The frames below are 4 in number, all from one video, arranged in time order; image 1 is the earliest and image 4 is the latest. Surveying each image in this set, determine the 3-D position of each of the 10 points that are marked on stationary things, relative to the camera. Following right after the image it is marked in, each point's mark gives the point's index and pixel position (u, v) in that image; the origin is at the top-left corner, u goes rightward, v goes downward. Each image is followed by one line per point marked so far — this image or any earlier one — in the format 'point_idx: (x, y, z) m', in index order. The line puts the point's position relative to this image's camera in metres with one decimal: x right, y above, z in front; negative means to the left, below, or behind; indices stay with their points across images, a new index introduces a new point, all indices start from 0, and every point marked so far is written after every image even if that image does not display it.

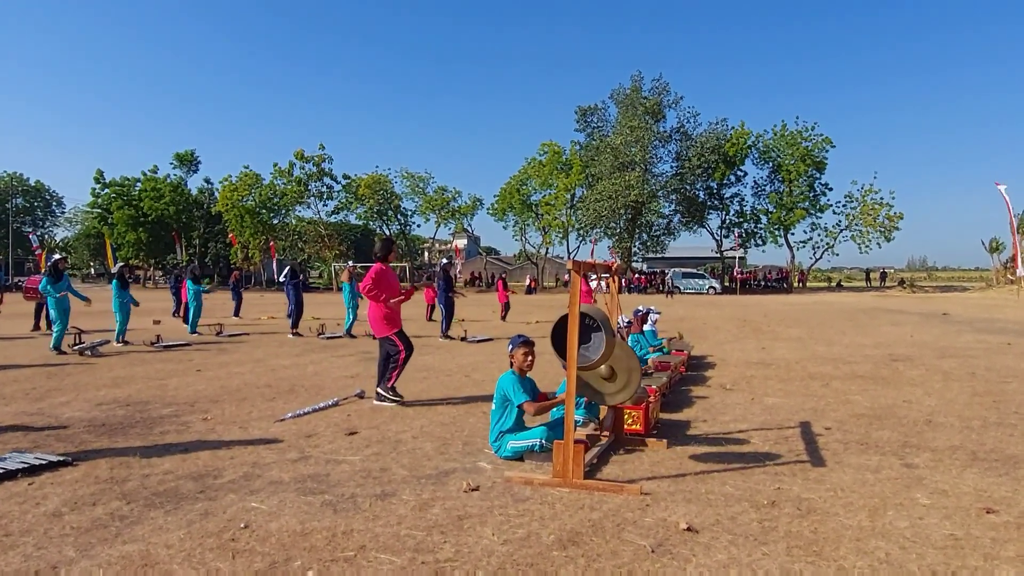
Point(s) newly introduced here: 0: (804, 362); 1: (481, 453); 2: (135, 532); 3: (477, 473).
0: (+5.3, -1.4, +12.9) m
1: (-0.3, -1.5, +6.3) m
2: (-2.3, -1.5, +4.4) m
3: (-0.3, -1.5, +5.7) m
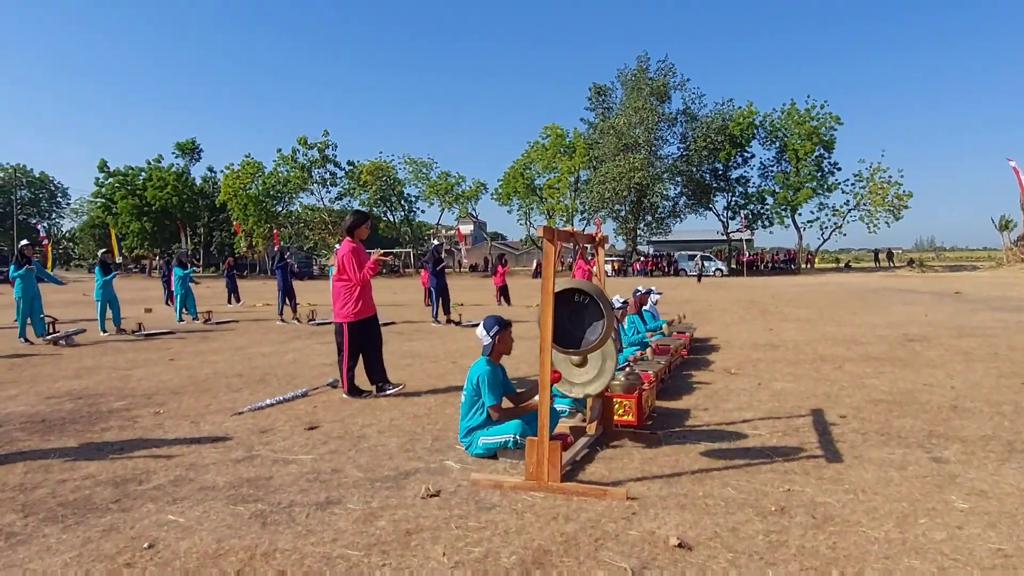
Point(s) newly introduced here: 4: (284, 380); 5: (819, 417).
0: (+5.2, -1.0, +12.1) m
1: (-0.5, -1.3, +5.5) m
2: (-2.6, -1.4, +3.7) m
3: (-0.5, -1.3, +4.9) m
4: (-3.0, -1.2, +9.3) m
5: (+2.8, -1.2, +6.5) m
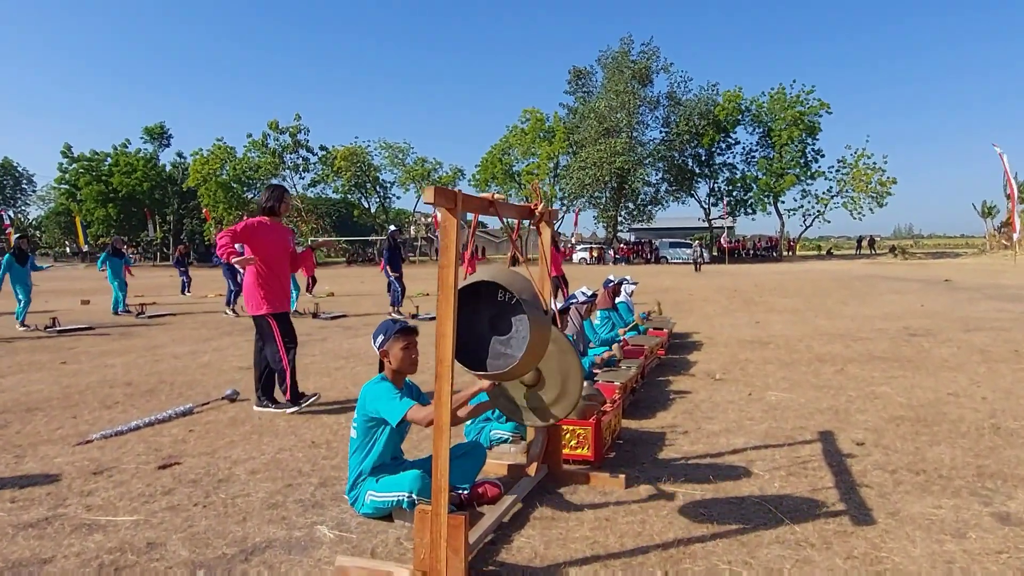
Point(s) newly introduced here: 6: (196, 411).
0: (+4.5, -0.8, +10.7) m
1: (-1.0, -1.2, +4.0) m
2: (-3.1, -1.4, +2.1) m
3: (-1.0, -1.3, +3.4) m
4: (-3.6, -1.1, +7.7) m
5: (+2.3, -1.1, +5.1) m
6: (-2.9, -1.1, +6.5) m
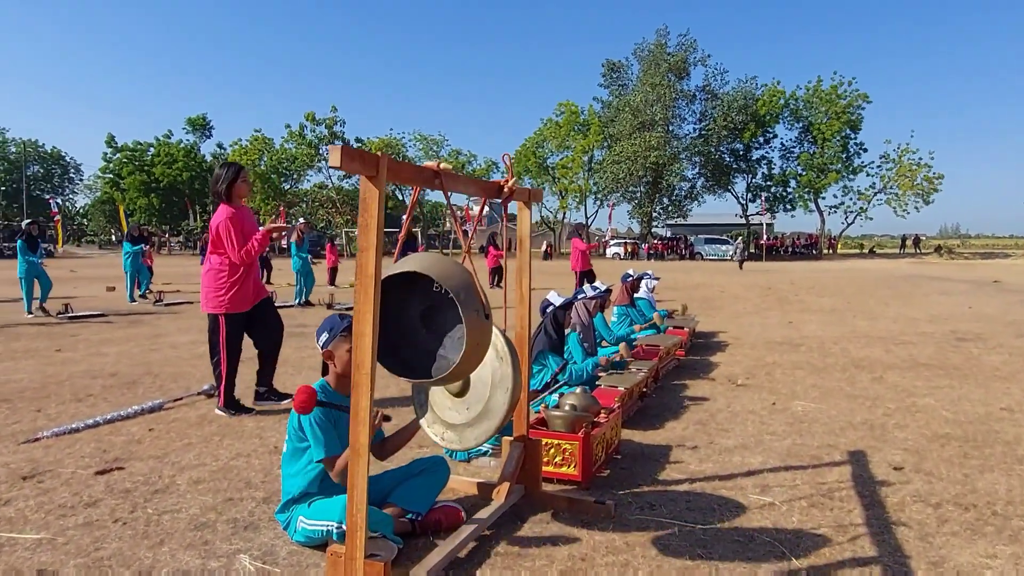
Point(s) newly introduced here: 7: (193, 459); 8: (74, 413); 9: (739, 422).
0: (+4.7, -0.8, +9.9) m
1: (-1.2, -1.2, +3.5) m
2: (-3.3, -1.3, +1.6) m
3: (-1.2, -1.2, +2.9) m
4: (-3.6, -1.0, +7.2) m
5: (+2.2, -1.1, +4.3) m
6: (-3.0, -1.0, +6.0) m
7: (-2.1, -1.1, +4.6) m
8: (-3.7, -1.1, +6.0) m
9: (+1.8, -1.1, +5.6) m
